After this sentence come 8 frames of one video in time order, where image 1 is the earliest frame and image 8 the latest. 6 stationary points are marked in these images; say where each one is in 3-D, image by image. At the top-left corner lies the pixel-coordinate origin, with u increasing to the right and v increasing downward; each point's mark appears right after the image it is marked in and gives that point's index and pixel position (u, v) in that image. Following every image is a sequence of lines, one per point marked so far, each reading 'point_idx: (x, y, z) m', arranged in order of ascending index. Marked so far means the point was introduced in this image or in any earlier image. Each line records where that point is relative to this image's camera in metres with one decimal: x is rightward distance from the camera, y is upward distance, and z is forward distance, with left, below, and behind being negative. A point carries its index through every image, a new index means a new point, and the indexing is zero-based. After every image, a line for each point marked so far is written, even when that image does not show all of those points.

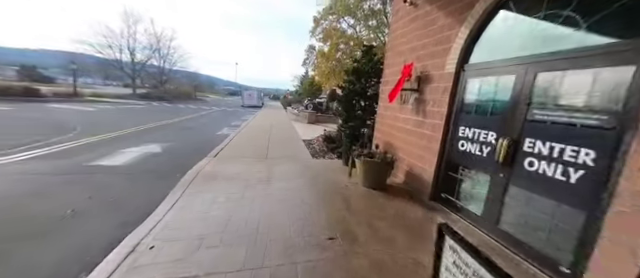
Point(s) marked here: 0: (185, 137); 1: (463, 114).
0: (-5.1, 0.0, +7.8) m
1: (+2.1, +0.4, +3.1) m
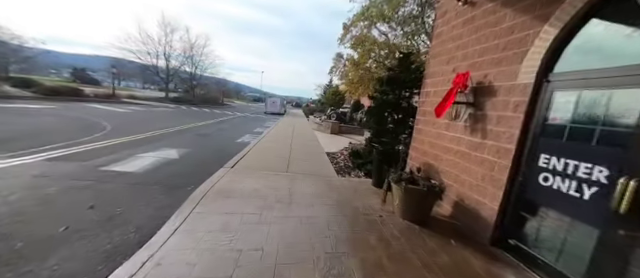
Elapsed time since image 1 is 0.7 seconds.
0: (-4.3, -0.2, +7.7) m
1: (+2.5, 0.0, +2.3) m
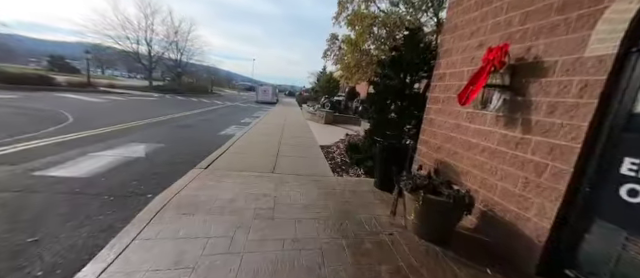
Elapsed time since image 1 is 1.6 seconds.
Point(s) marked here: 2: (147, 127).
0: (-4.5, +0.1, +6.8) m
1: (+2.5, 0.0, +1.6) m
2: (-6.7, +0.5, +7.9) m
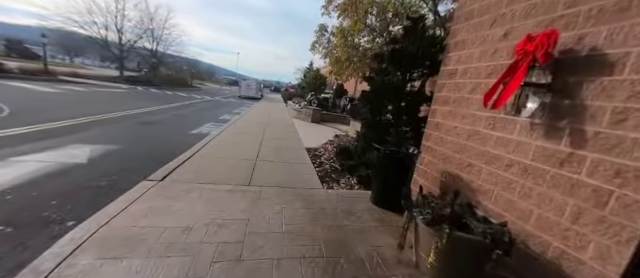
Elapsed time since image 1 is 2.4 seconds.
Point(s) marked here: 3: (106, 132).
0: (-4.9, +0.1, +5.8) m
1: (+2.4, -0.1, +1.1) m
2: (-7.1, +0.5, +6.7) m
3: (-6.0, +0.2, +5.7) m
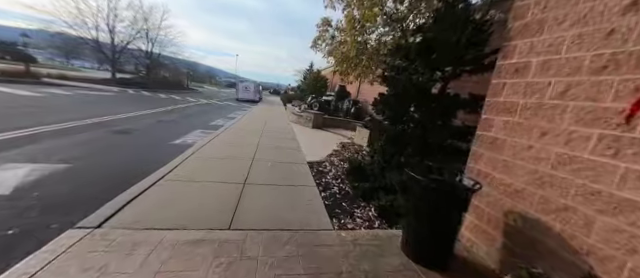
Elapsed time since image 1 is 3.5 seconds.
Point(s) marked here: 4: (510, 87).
0: (-4.8, -0.2, +4.8) m
1: (+2.5, -0.3, +0.2) m
2: (-7.0, +0.2, +5.8) m
3: (-5.9, -0.1, +4.8) m
4: (+2.0, +0.5, +2.2) m
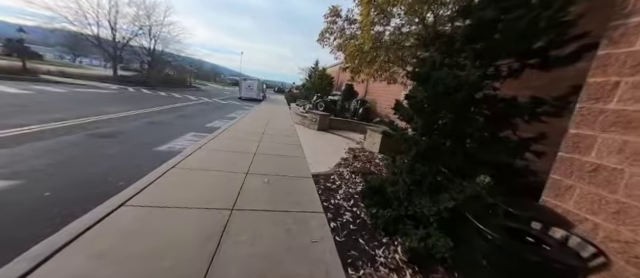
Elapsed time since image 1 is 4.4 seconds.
0: (-4.6, -0.3, +4.2) m
1: (+2.6, -0.6, -0.6) m
2: (-6.9, +0.1, +5.2) m
3: (-5.7, -0.2, +4.2) m
4: (+2.1, +0.3, +1.4) m
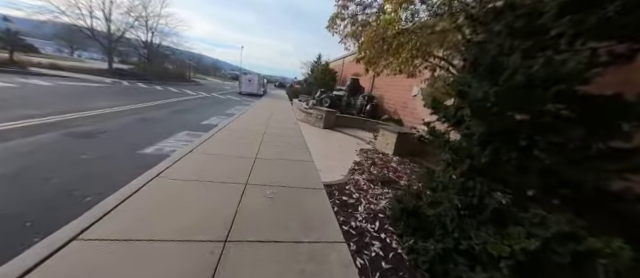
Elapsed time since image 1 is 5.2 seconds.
0: (-4.4, -0.3, +3.5) m
1: (+2.8, -0.7, -1.3) m
2: (-6.6, +0.1, +4.6) m
3: (-5.5, -0.2, +3.5) m
4: (+2.4, +0.2, +0.8) m
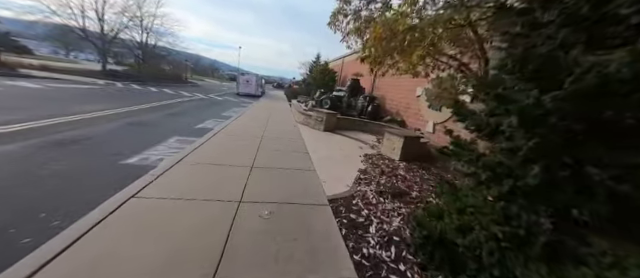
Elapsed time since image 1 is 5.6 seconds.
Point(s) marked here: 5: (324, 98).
0: (-4.4, -0.5, +3.1) m
1: (+2.9, -0.8, -1.6) m
2: (-6.6, -0.1, +4.2) m
3: (-5.4, -0.4, +3.1) m
4: (+2.4, +0.1, +0.4) m
5: (+0.2, +2.4, +12.1) m
